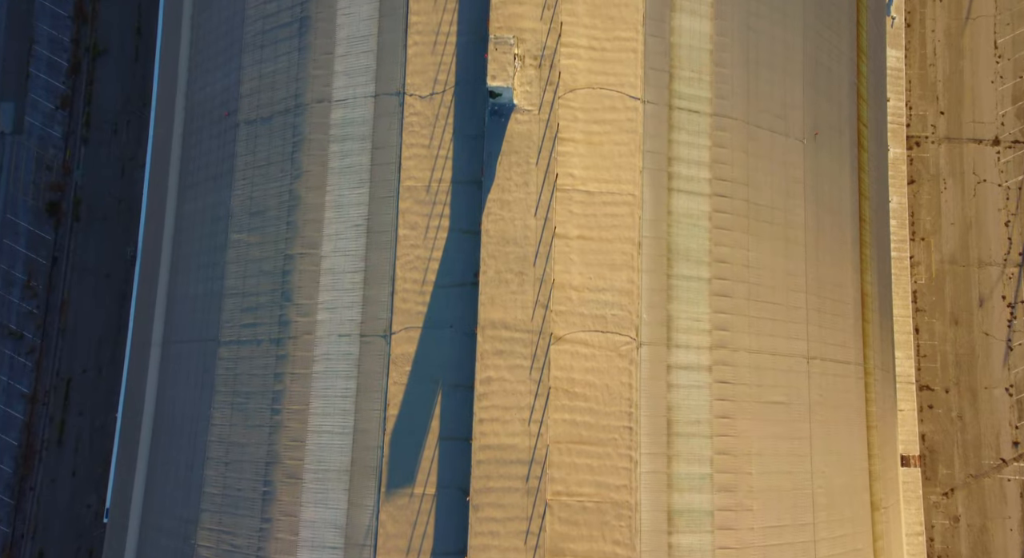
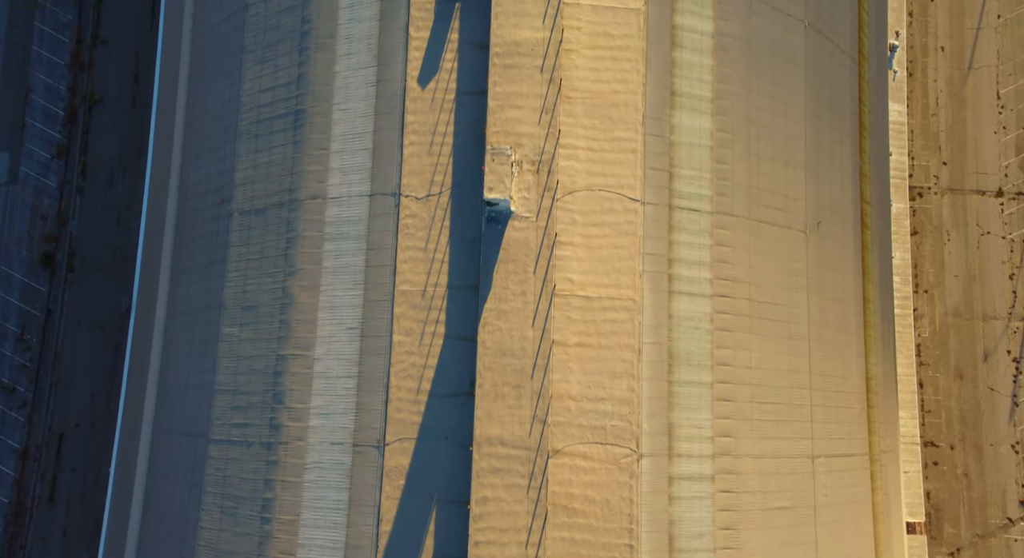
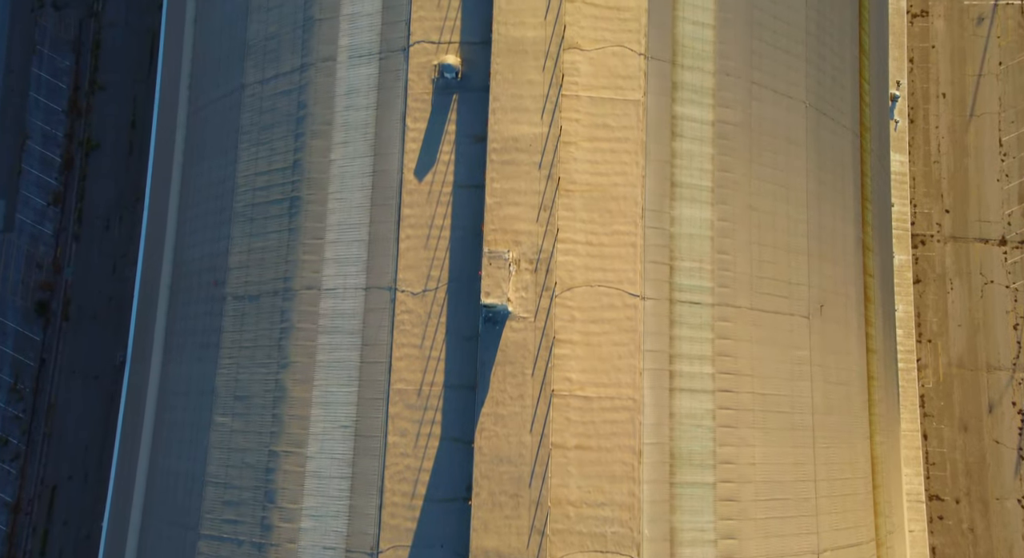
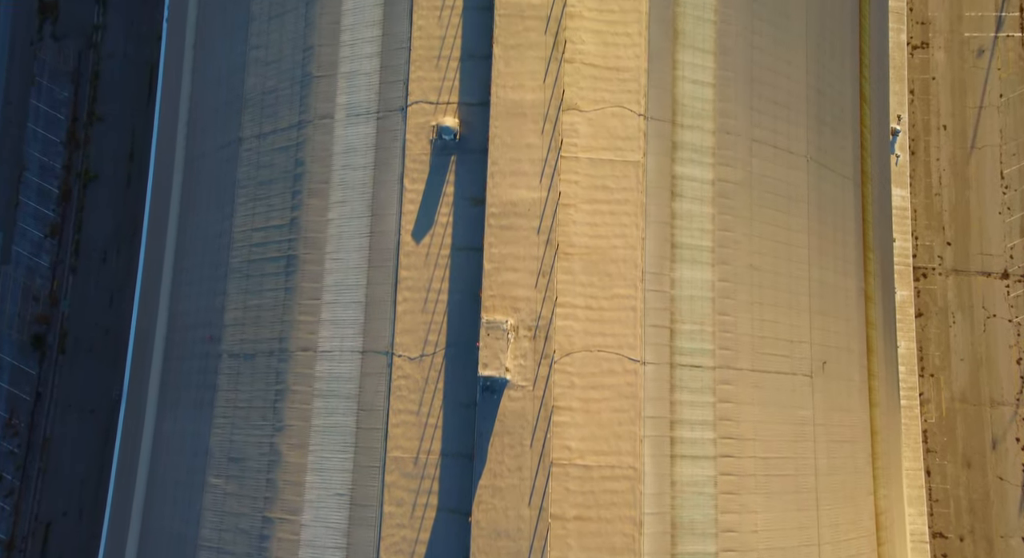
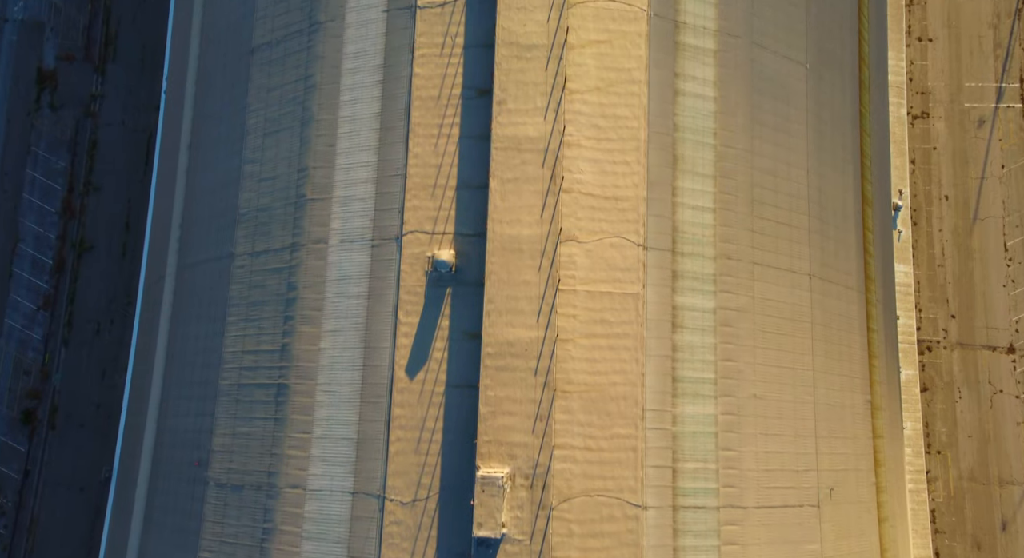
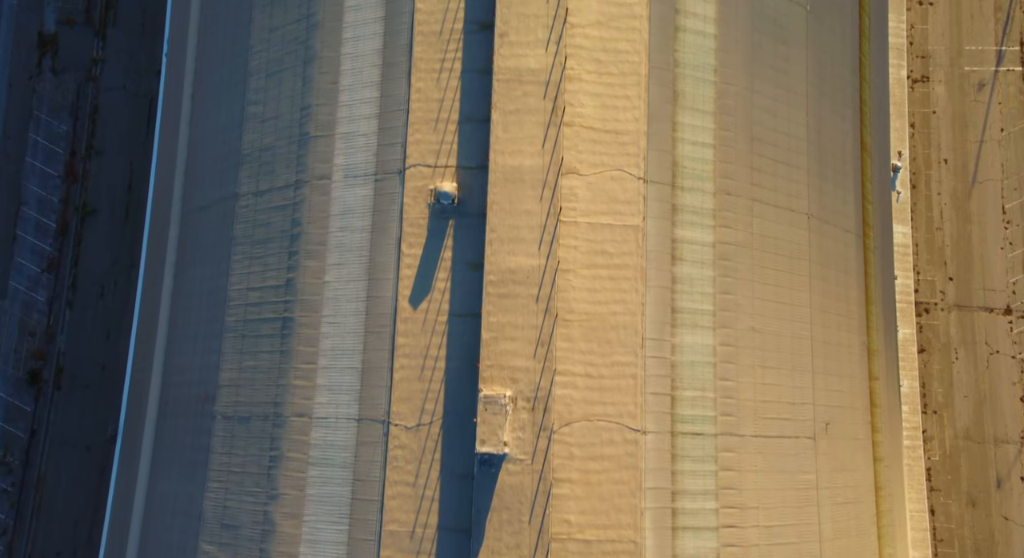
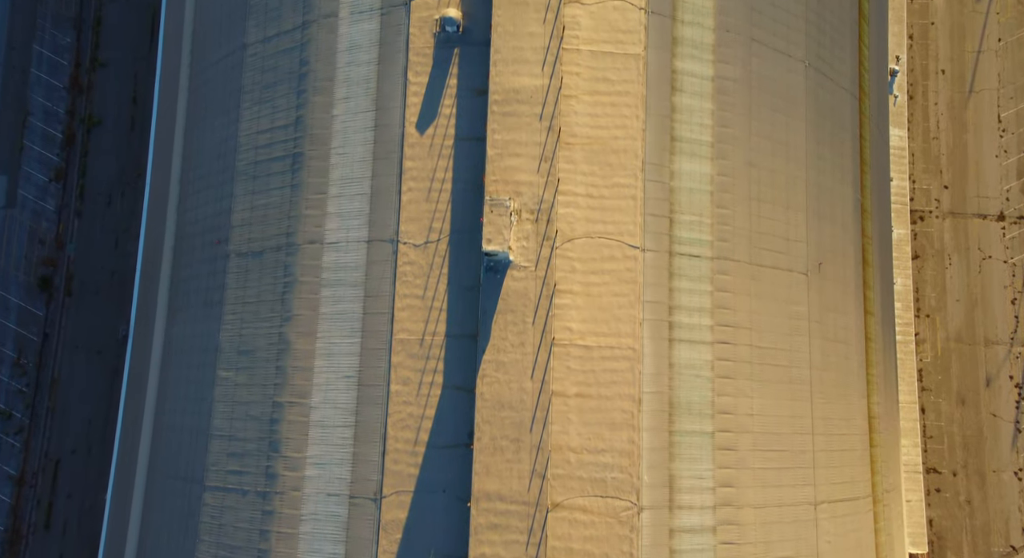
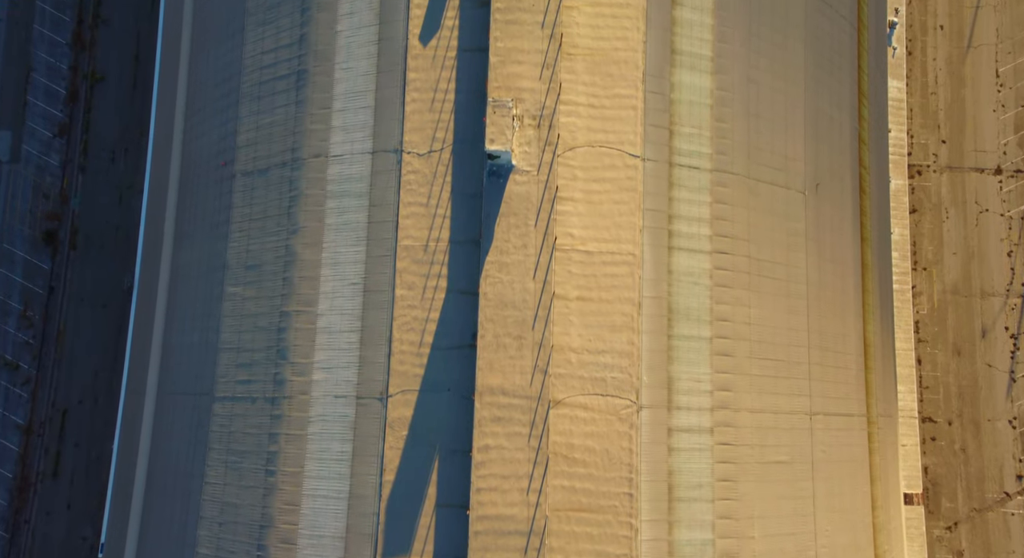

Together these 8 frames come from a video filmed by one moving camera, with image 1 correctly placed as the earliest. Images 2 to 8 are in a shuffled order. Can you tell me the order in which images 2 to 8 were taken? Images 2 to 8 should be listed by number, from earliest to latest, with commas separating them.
8, 2, 7, 3, 4, 6, 5
